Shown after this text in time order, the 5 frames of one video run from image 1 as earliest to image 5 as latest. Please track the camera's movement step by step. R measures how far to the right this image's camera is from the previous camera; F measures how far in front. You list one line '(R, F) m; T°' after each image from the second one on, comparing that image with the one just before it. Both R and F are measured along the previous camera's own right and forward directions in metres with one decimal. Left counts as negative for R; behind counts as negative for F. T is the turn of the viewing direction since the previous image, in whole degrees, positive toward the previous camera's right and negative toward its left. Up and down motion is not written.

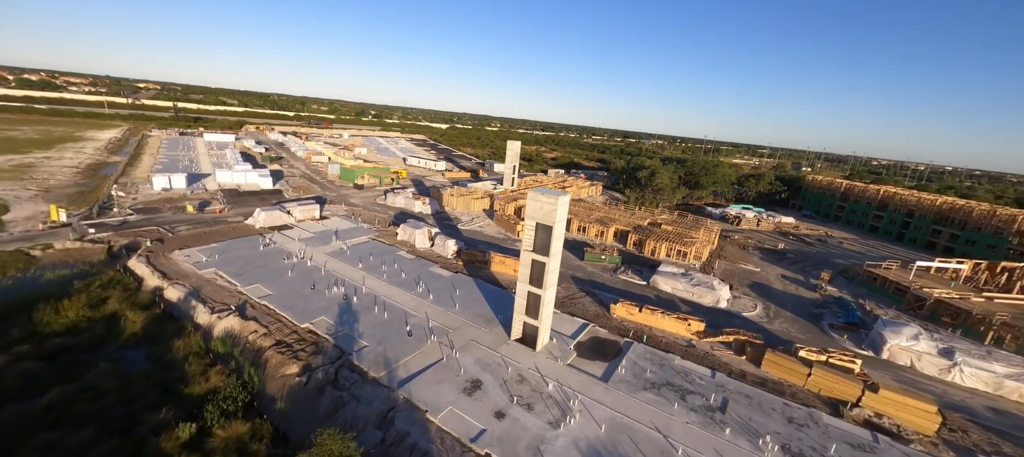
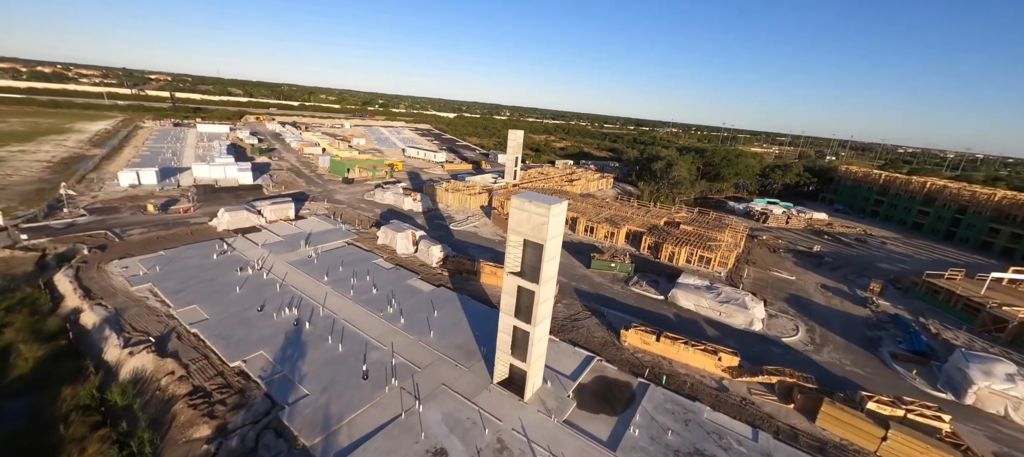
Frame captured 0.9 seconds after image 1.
(+1.3, +4.8) m; -2°
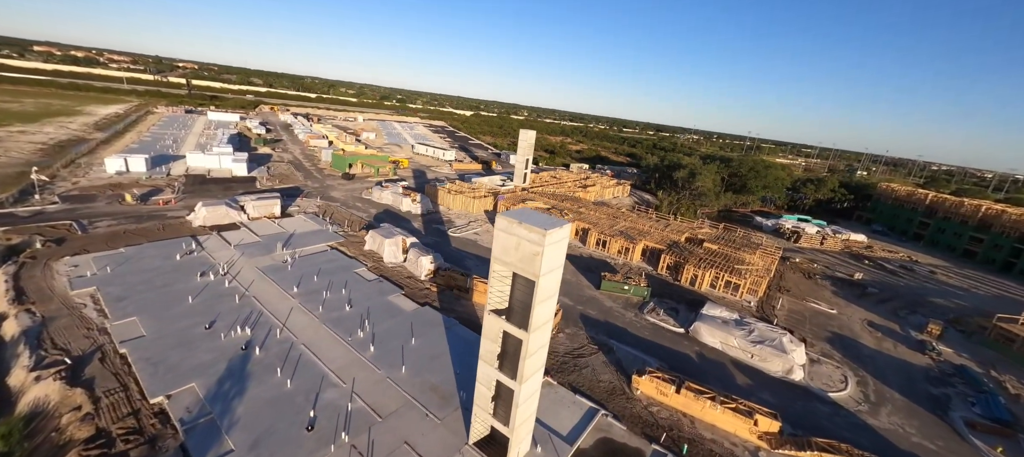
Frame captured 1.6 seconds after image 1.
(+0.8, +3.5) m; -2°
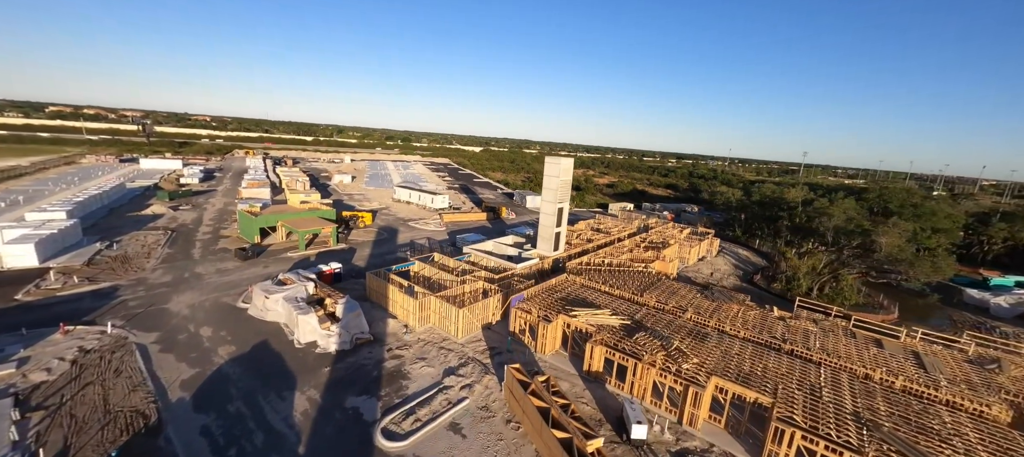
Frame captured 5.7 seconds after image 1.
(-0.6, +21.8) m; -2°
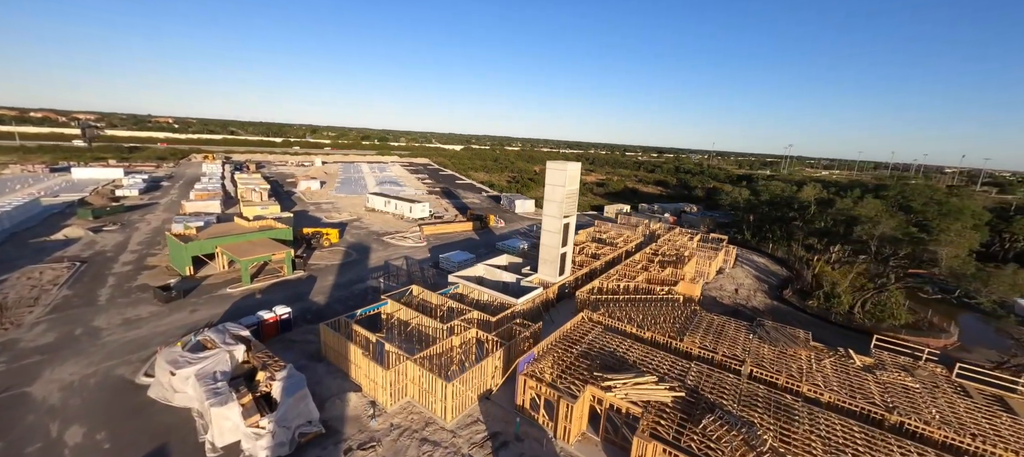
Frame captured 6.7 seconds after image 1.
(-0.7, +5.1) m; +3°
